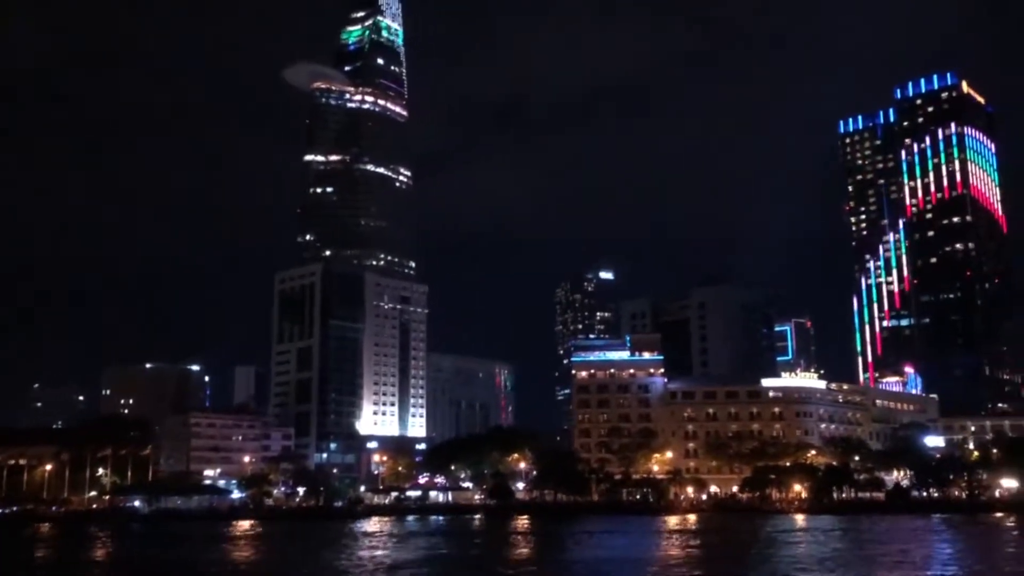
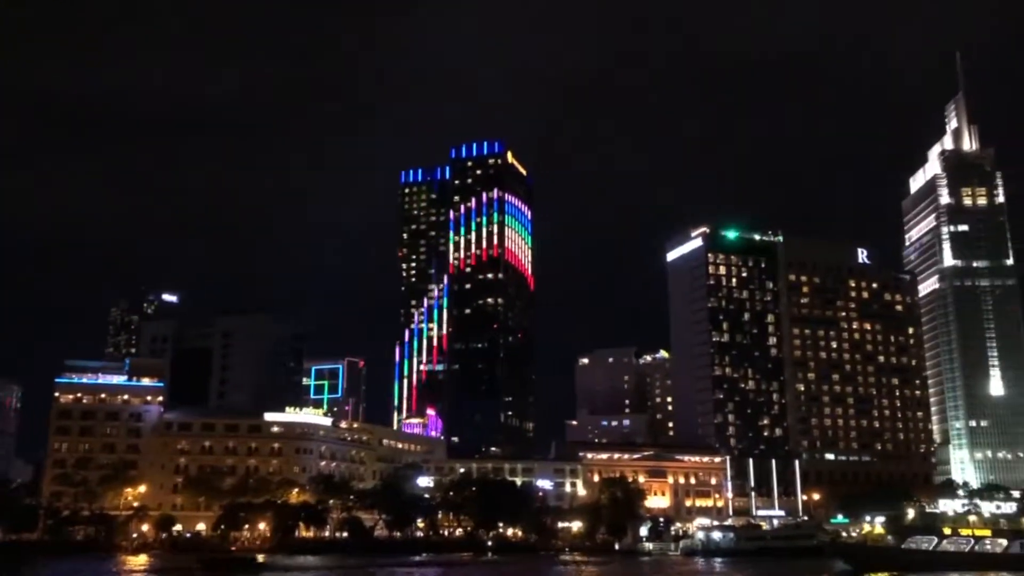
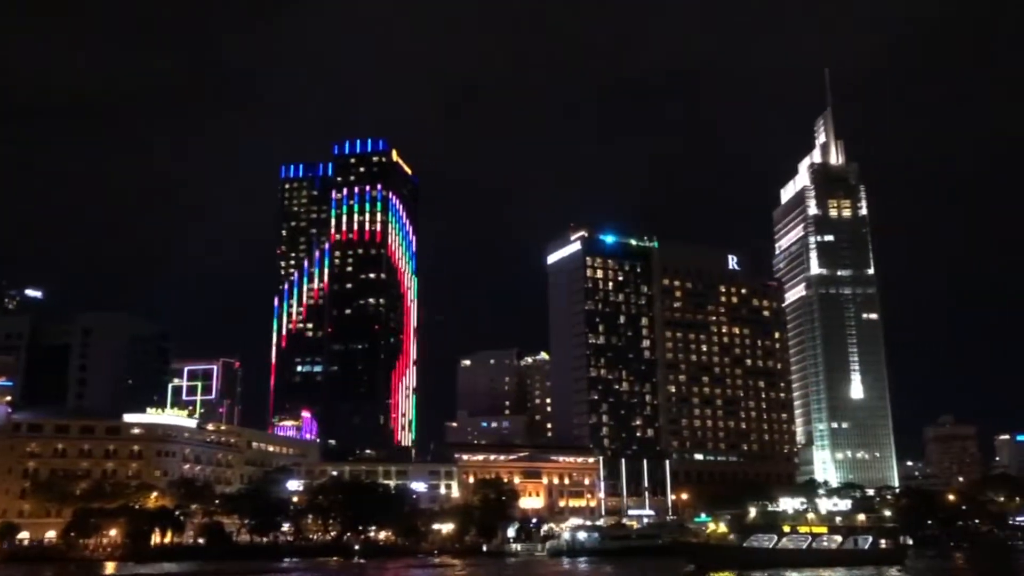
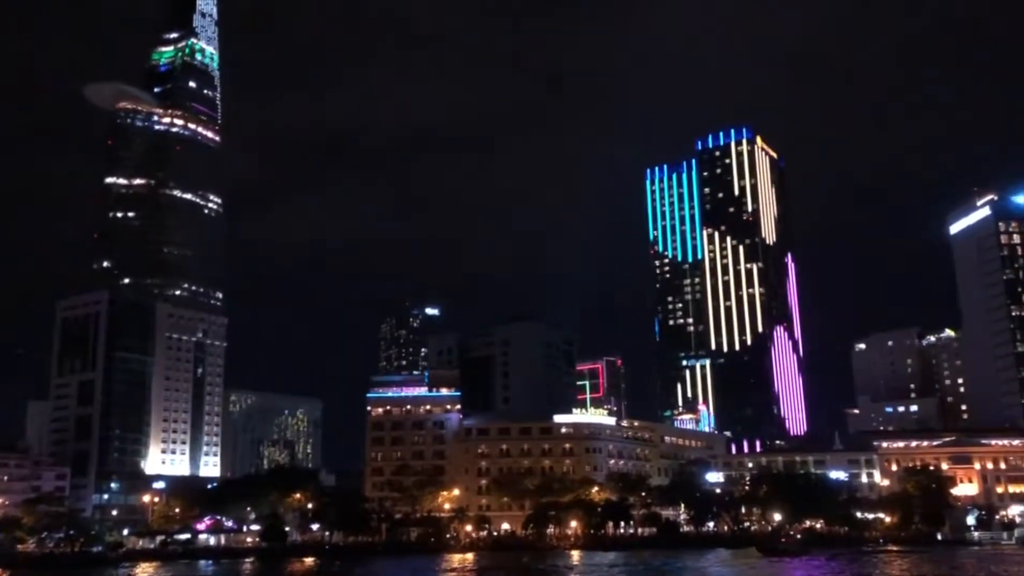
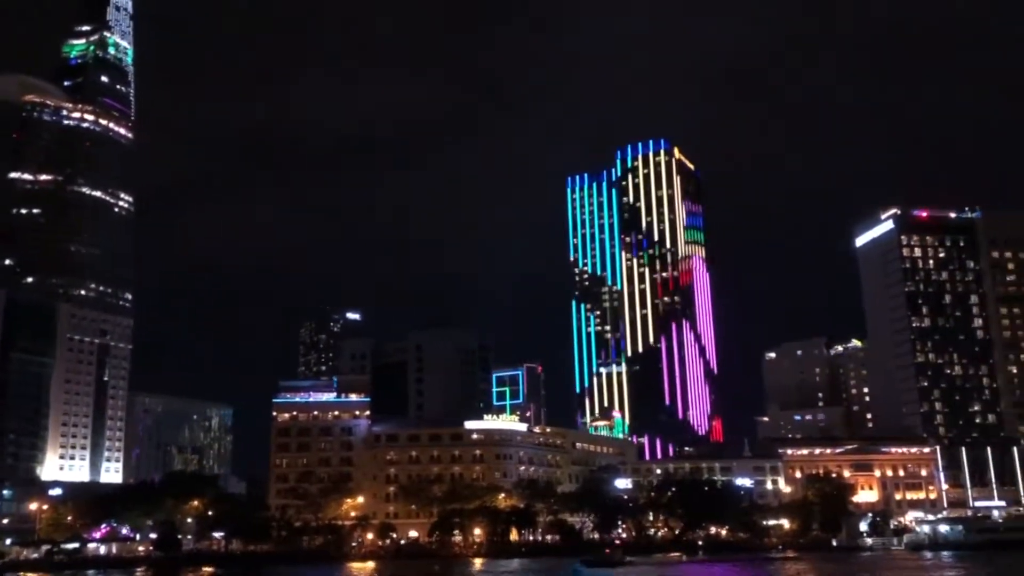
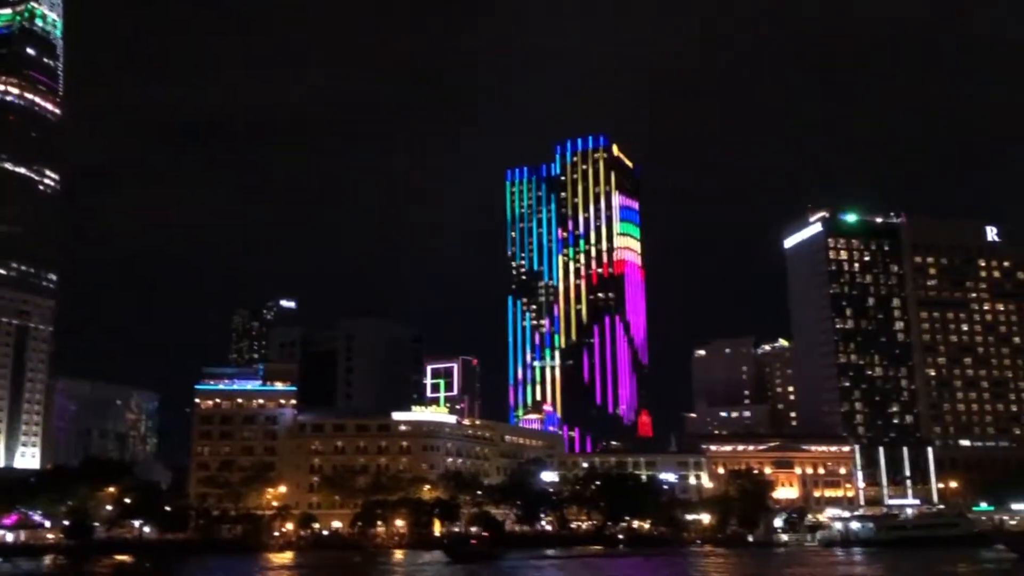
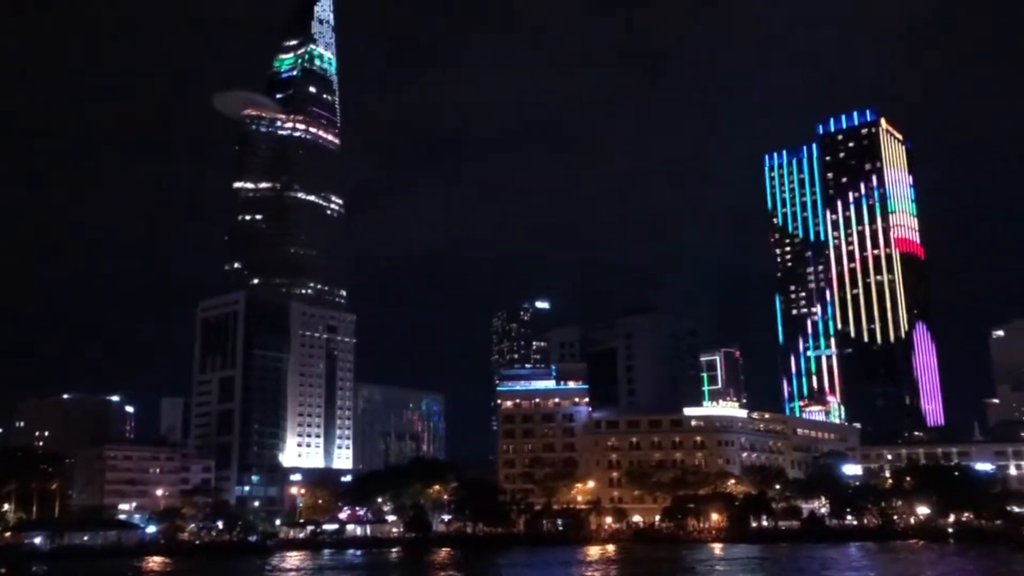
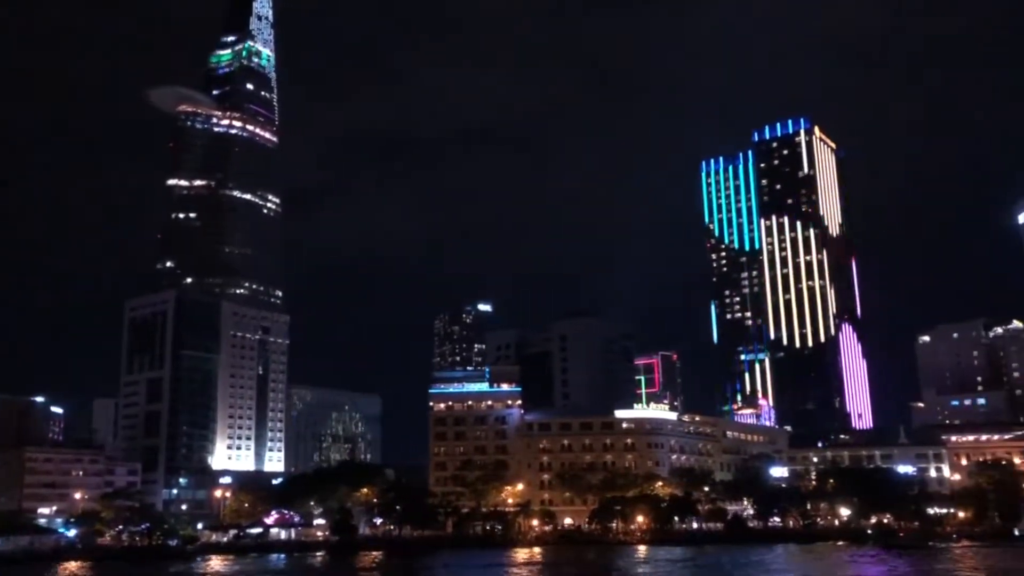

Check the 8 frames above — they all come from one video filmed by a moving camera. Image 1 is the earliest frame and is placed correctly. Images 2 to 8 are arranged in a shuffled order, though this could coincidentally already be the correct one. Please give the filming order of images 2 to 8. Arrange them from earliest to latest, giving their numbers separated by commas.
7, 8, 4, 5, 6, 2, 3
